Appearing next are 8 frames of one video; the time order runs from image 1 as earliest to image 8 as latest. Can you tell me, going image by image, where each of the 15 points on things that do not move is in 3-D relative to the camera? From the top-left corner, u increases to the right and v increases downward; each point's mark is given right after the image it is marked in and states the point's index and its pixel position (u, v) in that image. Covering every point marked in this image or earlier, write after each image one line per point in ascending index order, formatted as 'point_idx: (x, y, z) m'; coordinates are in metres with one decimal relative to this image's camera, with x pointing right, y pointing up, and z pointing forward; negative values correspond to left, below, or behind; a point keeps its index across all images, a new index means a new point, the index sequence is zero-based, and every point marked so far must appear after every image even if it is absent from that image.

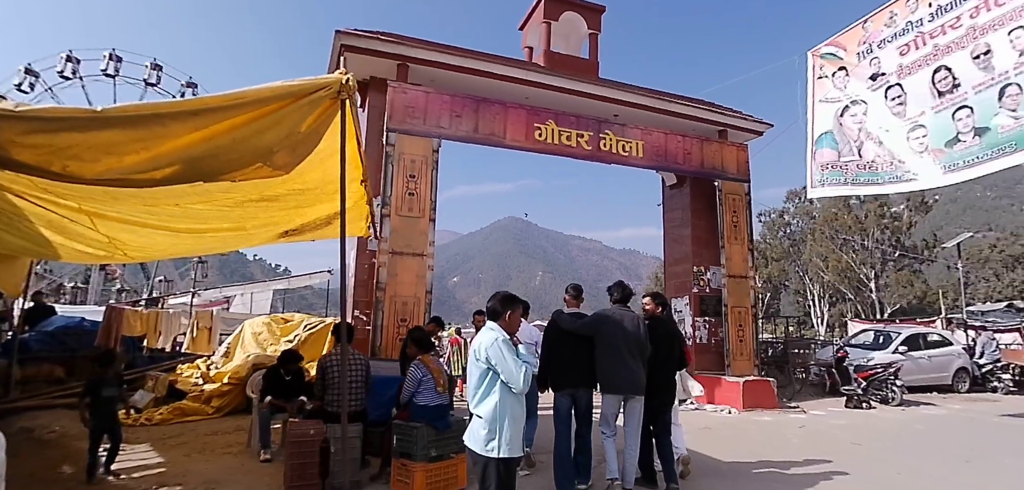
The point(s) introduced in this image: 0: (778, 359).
0: (+6.1, -2.6, +11.7) m
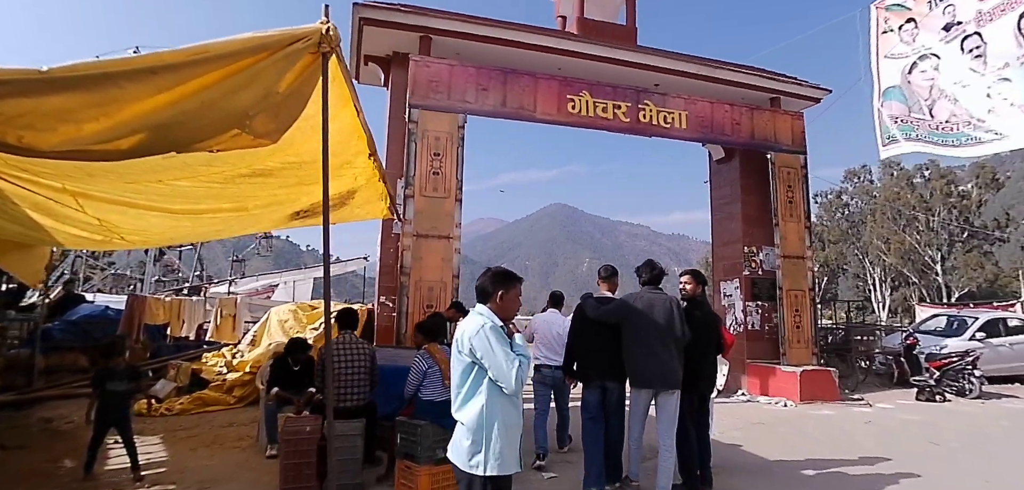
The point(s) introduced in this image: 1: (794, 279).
0: (+6.8, -2.1, +10.5) m
1: (+5.2, -0.6, +9.5) m
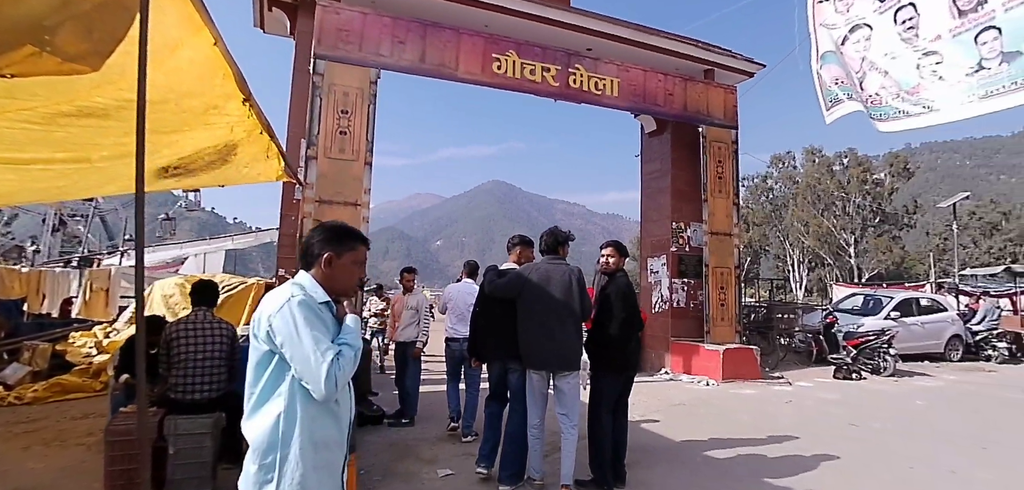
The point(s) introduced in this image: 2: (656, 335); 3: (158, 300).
0: (+5.2, -1.6, +10.6) m
1: (+3.8, -0.2, +9.3) m
2: (+2.6, -1.7, +9.4) m
3: (-6.3, -1.0, +9.1) m
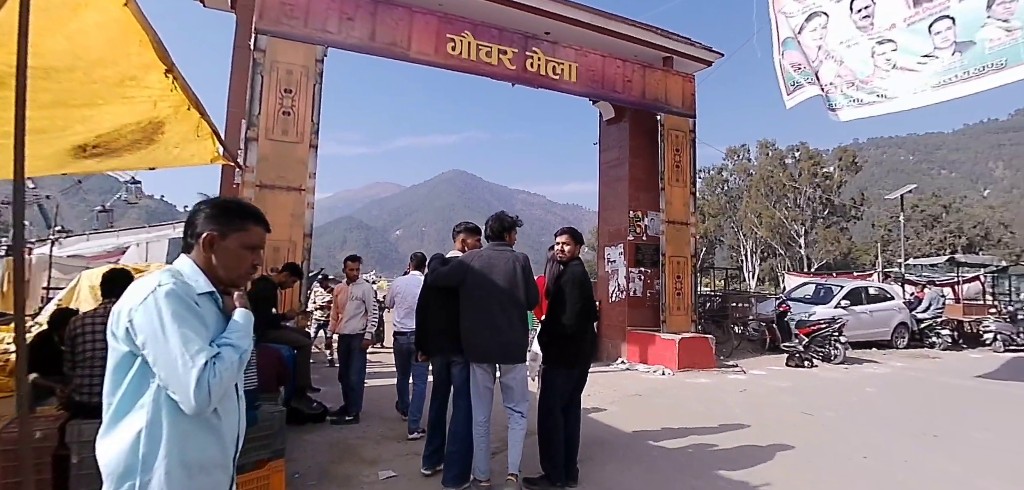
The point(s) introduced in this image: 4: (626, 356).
0: (+4.3, -1.4, +10.7) m
1: (+3.0, 0.0, +9.3) m
2: (+1.8, -1.4, +9.3) m
3: (-7.1, -0.8, +8.4) m
4: (+2.0, -2.0, +8.9) m
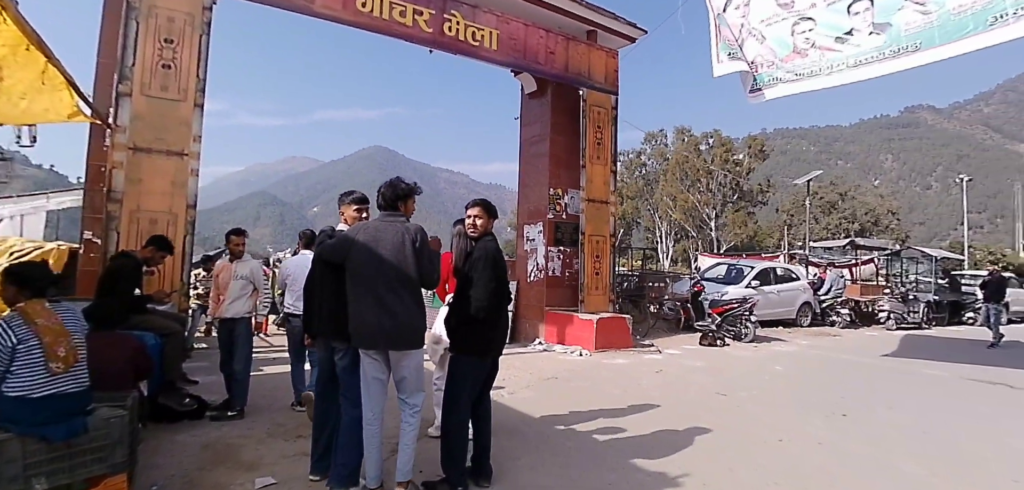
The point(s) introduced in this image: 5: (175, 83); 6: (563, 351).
0: (+2.6, -1.0, +10.8) m
1: (+1.5, +0.4, +9.2) m
2: (+0.3, -1.1, +9.1) m
3: (-8.3, -0.4, +6.8) m
4: (+0.5, -1.6, +8.8) m
5: (-4.5, +2.2, +6.8) m
6: (+0.8, -1.7, +8.2) m
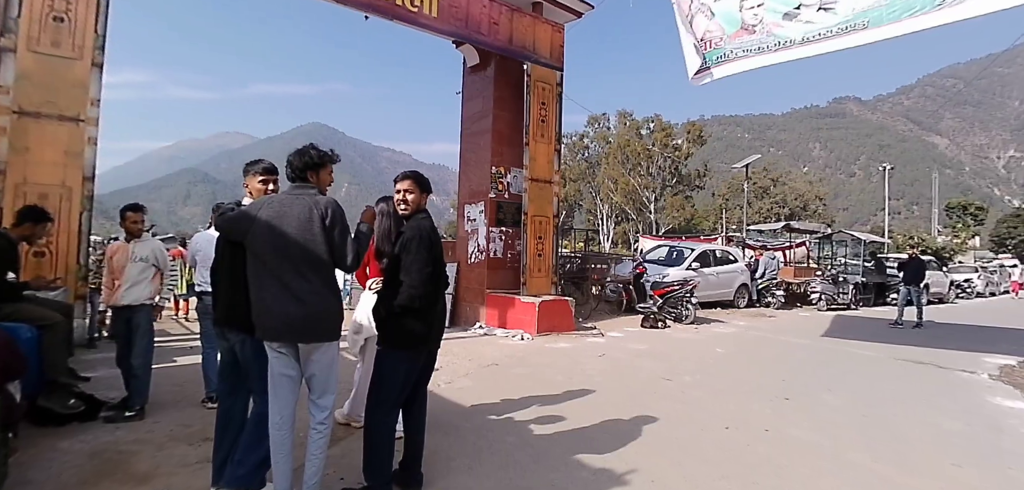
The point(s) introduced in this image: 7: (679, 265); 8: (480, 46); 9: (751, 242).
0: (+1.3, -0.6, +10.7) m
1: (+0.5, +0.7, +9.0) m
2: (-0.7, -0.7, +8.8) m
3: (-9.0, -0.1, +5.6) m
4: (-0.5, -1.3, +8.5) m
5: (-5.2, +2.4, +5.8) m
6: (-0.1, -1.4, +8.0) m
7: (+3.6, -0.4, +11.1) m
8: (-0.5, +3.3, +8.4) m
9: (+8.0, +0.1, +17.1) m
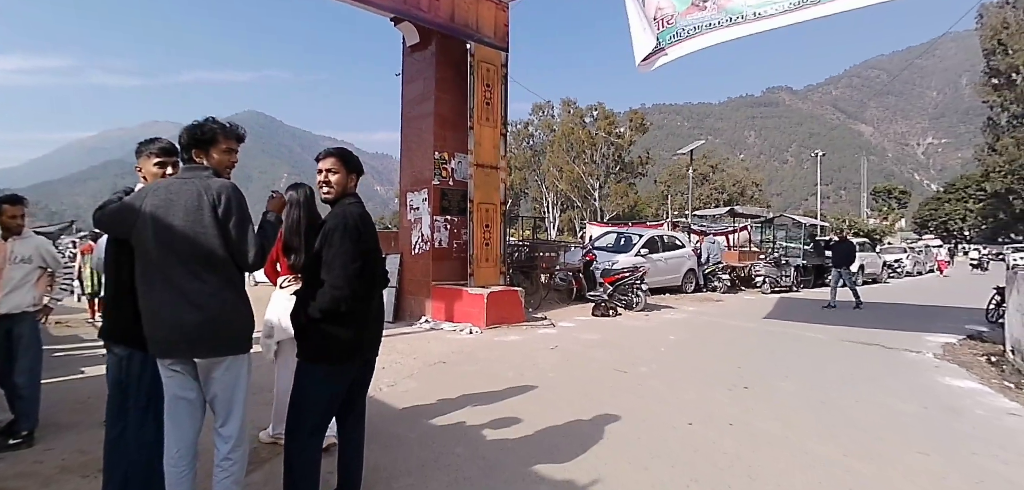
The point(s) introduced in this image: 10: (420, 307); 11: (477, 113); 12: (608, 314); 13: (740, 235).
0: (+0.2, -0.3, +10.5) m
1: (-0.5, +0.9, +8.7) m
2: (-1.6, -0.6, +8.4) m
3: (-9.5, -0.2, +4.3) m
4: (-1.3, -1.1, +8.2) m
5: (-5.8, +2.4, +4.9) m
6: (-0.9, -1.3, +7.7) m
7: (+2.5, -0.1, +11.1) m
8: (-1.4, +3.4, +7.9) m
9: (+6.2, +0.6, +17.5) m
10: (-1.5, -1.0, +8.3) m
11: (-0.6, +2.2, +8.5) m
12: (+1.6, -1.2, +8.9) m
13: (+7.4, +0.3, +16.6) m
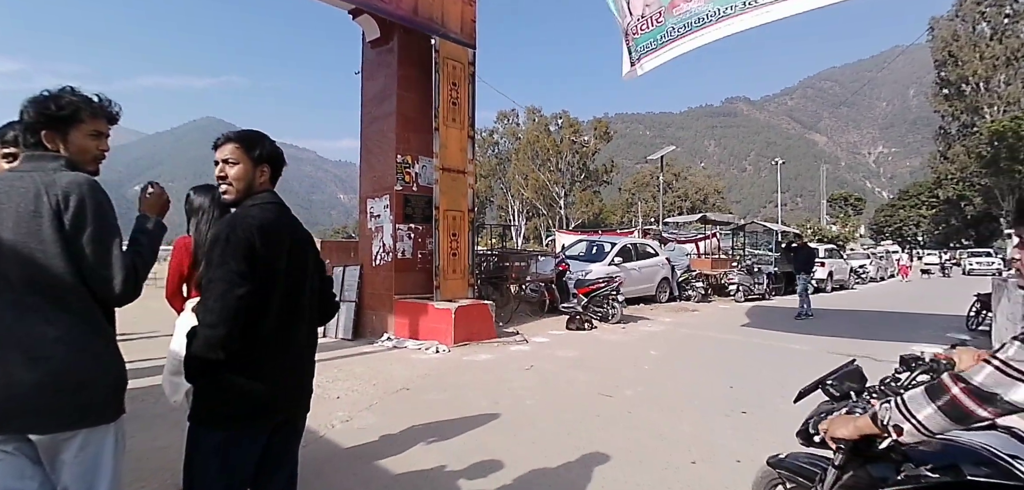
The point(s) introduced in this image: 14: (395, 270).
0: (-0.4, -0.5, +10.1) m
1: (-1.0, +0.7, +8.3) m
2: (-2.1, -0.7, +7.9) m
3: (-9.7, -0.3, +3.2) m
4: (-1.8, -1.3, +7.6) m
5: (-6.1, +2.3, +4.1) m
6: (-1.3, -1.4, +7.2) m
7: (+1.8, -0.3, +10.8) m
8: (-1.9, +3.3, +7.4) m
9: (+5.0, +0.4, +17.5) m
10: (-2.0, -1.2, +7.7) m
11: (-1.1, +2.0, +8.1) m
12: (+1.1, -1.3, +8.5) m
13: (+6.3, +0.1, +16.7) m
14: (-1.7, -0.4, +7.7) m
